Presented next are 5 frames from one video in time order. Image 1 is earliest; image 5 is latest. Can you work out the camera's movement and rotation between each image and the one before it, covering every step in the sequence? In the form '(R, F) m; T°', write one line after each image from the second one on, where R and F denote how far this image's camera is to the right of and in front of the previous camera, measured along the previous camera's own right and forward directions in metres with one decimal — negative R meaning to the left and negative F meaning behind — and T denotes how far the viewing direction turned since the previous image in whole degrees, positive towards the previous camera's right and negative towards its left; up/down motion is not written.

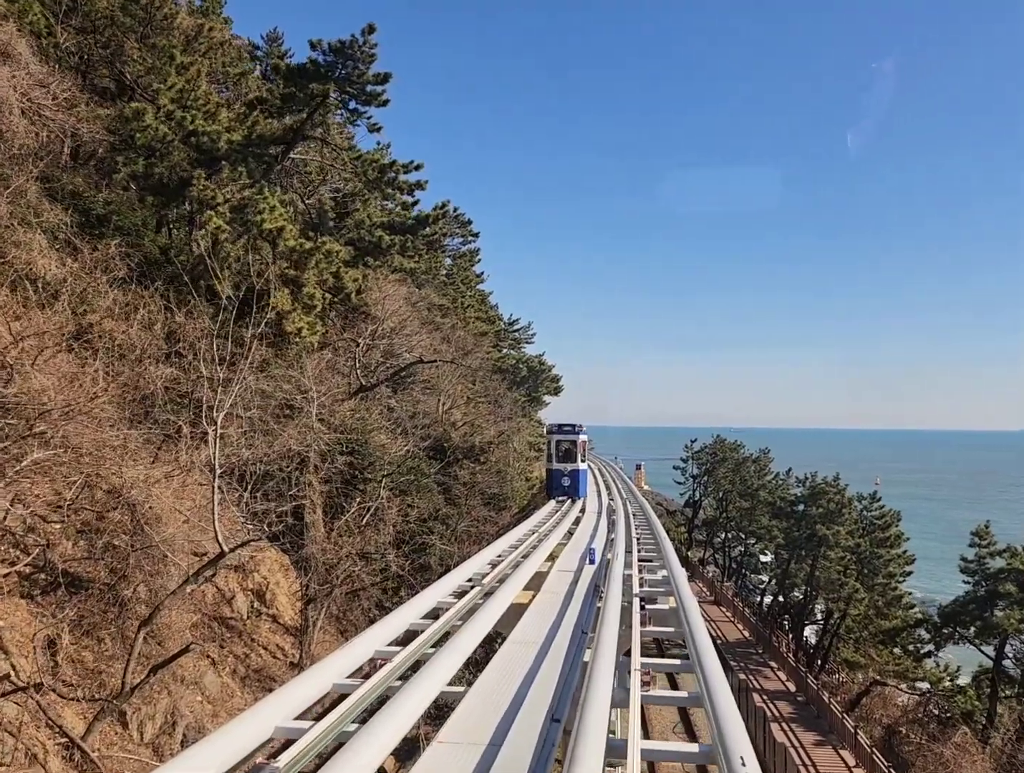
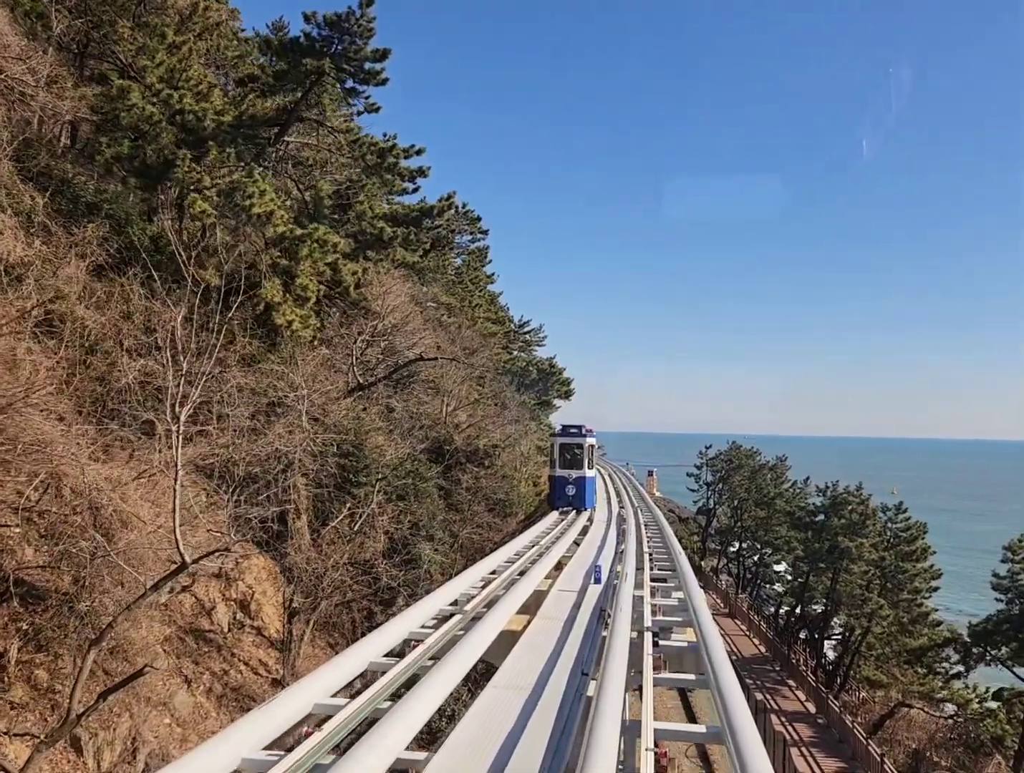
(+0.1, +0.8) m; -1°
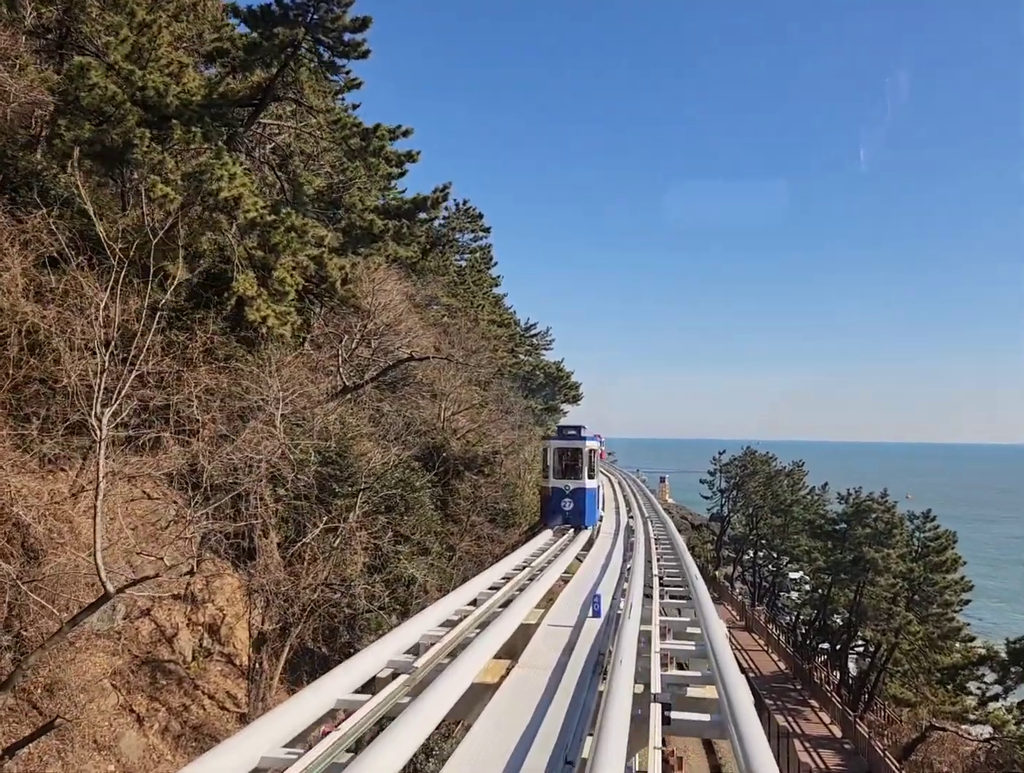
(+0.2, +1.0) m; -1°
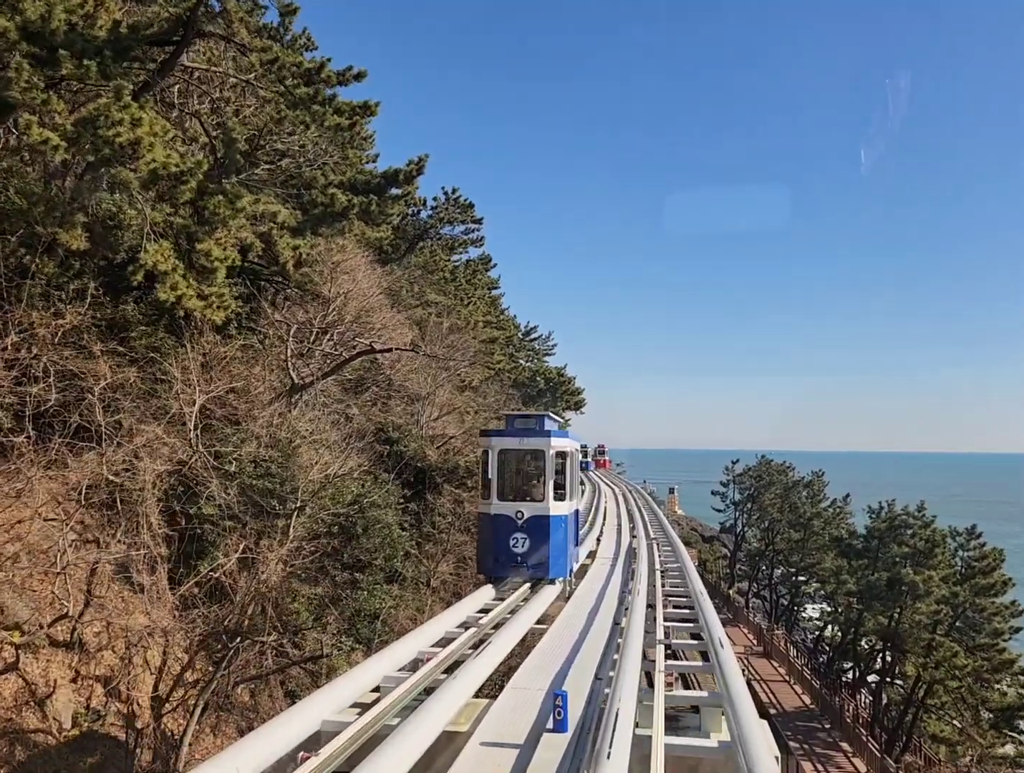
(+0.4, +1.9) m; -1°
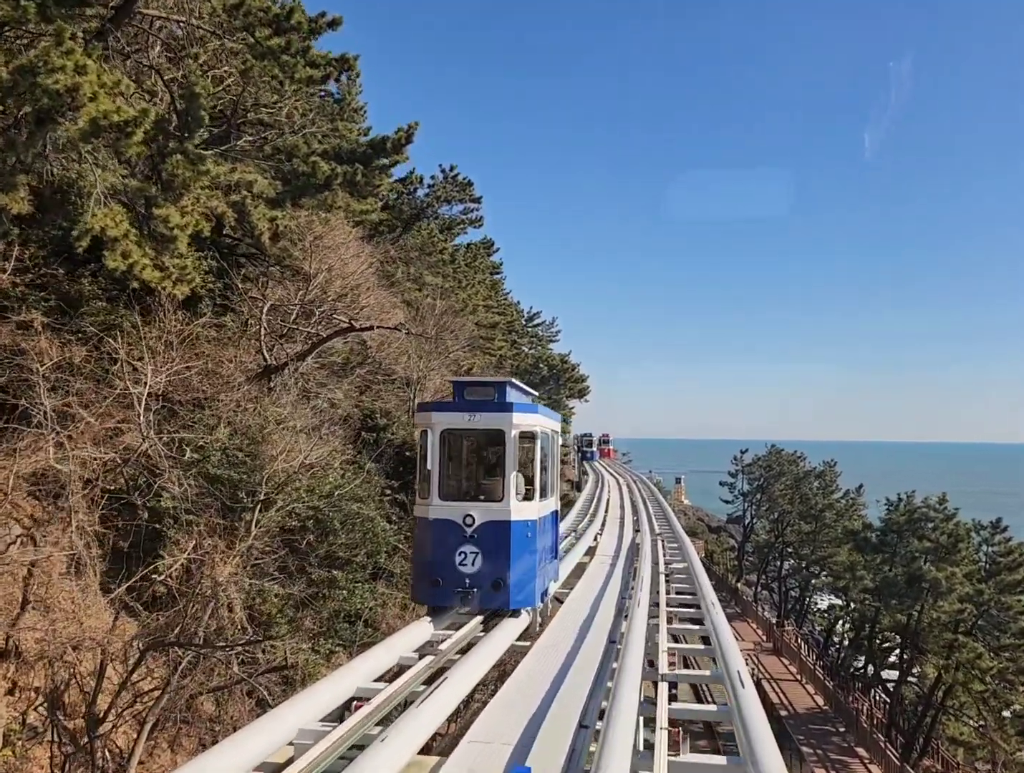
(+0.2, +0.8) m; -1°
